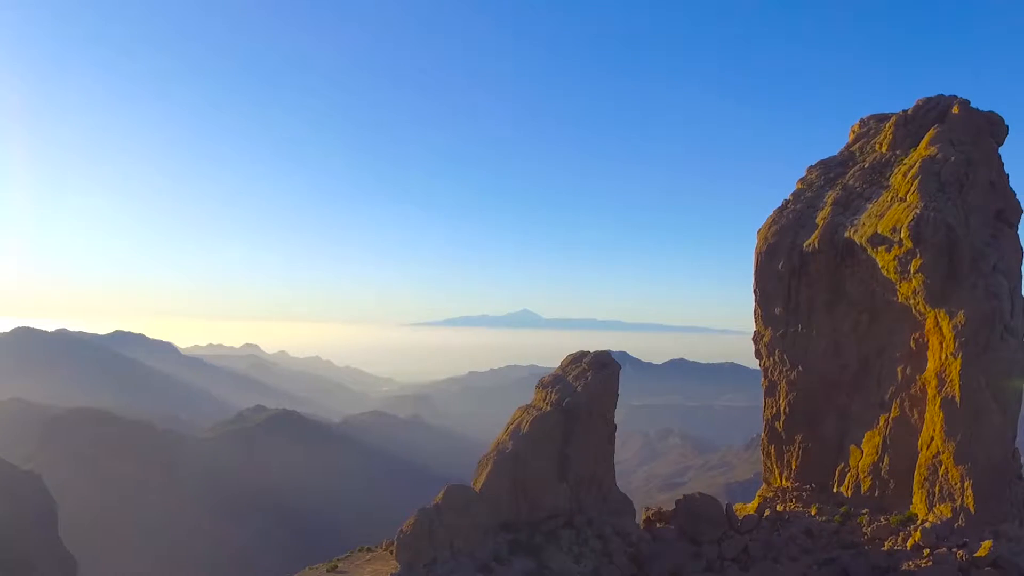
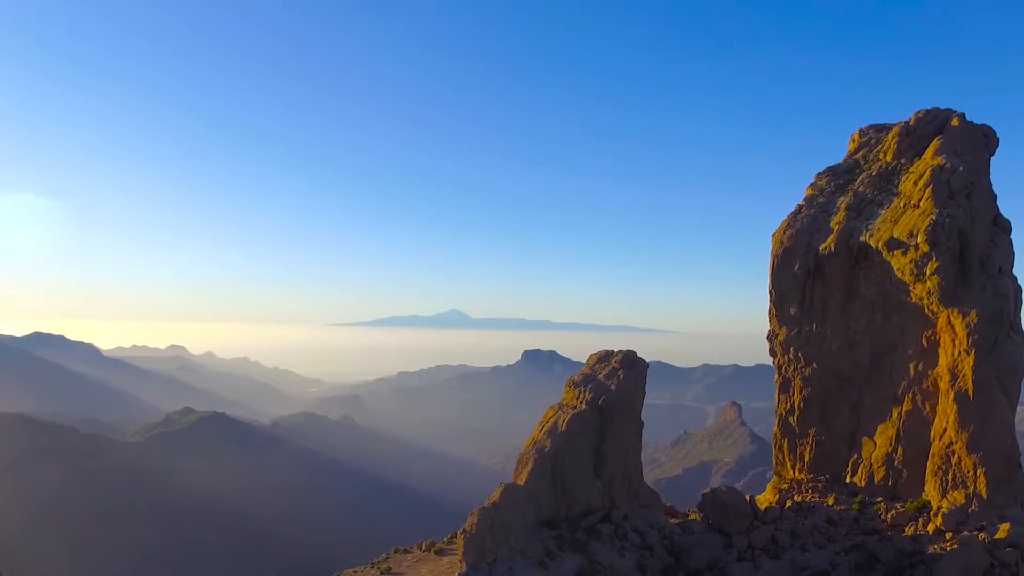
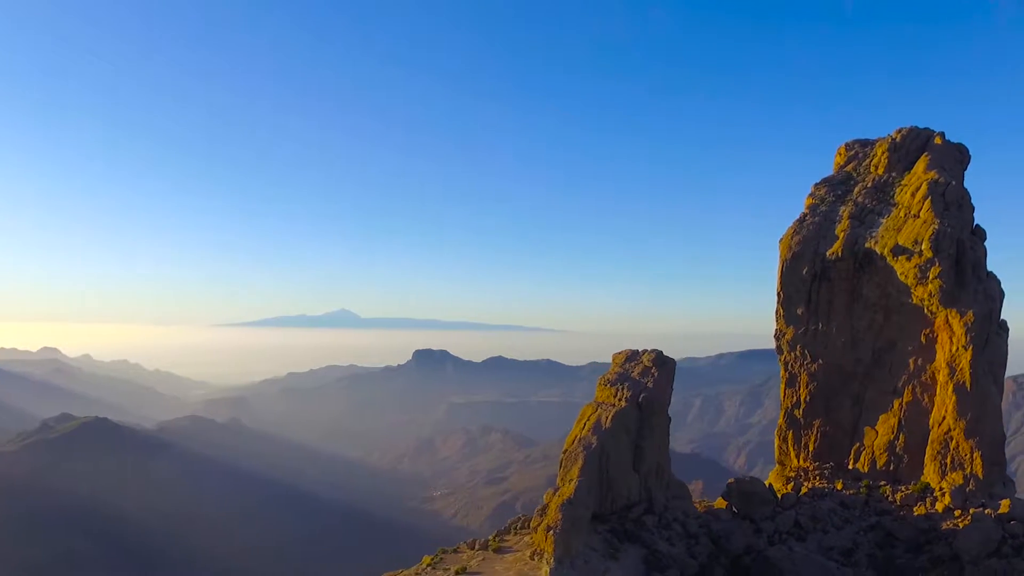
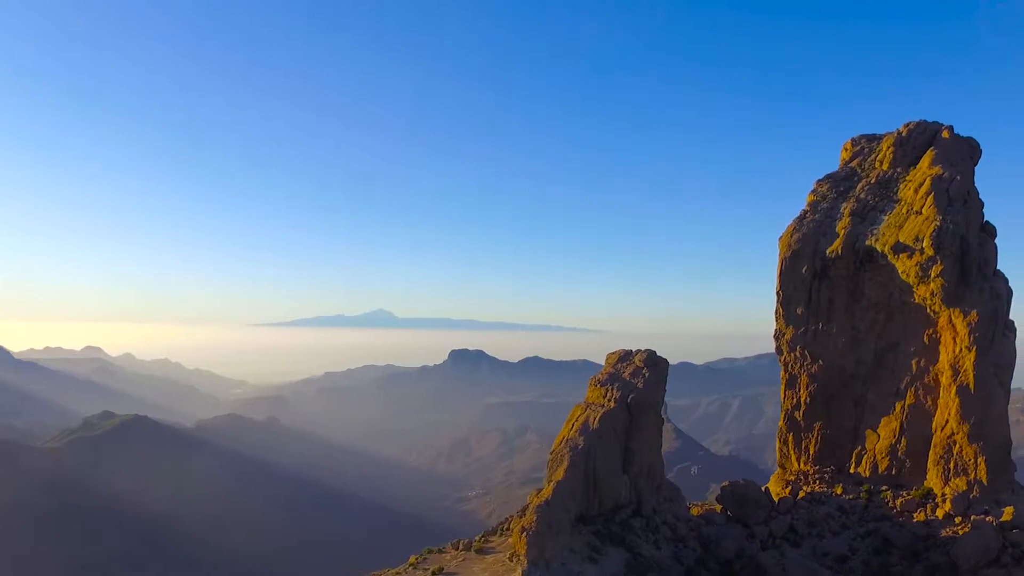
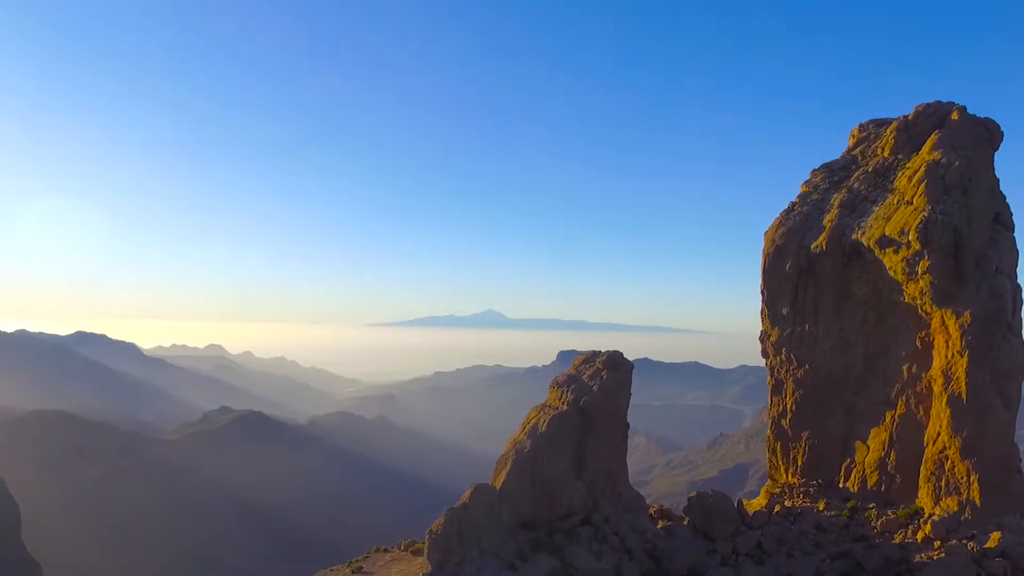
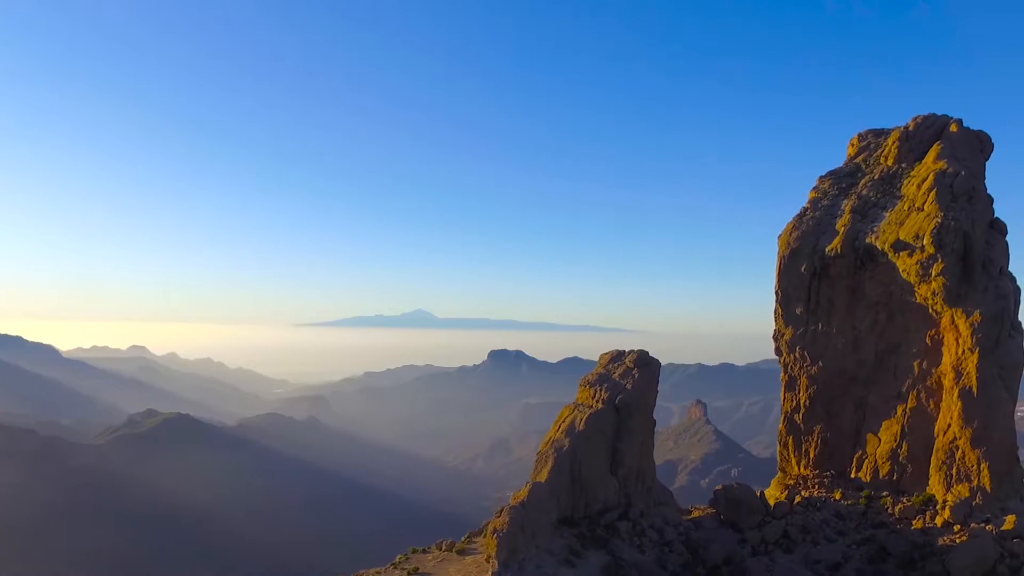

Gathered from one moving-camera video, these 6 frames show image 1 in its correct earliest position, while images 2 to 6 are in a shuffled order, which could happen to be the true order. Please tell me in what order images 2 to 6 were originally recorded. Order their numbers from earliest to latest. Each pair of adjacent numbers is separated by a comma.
5, 2, 6, 4, 3
